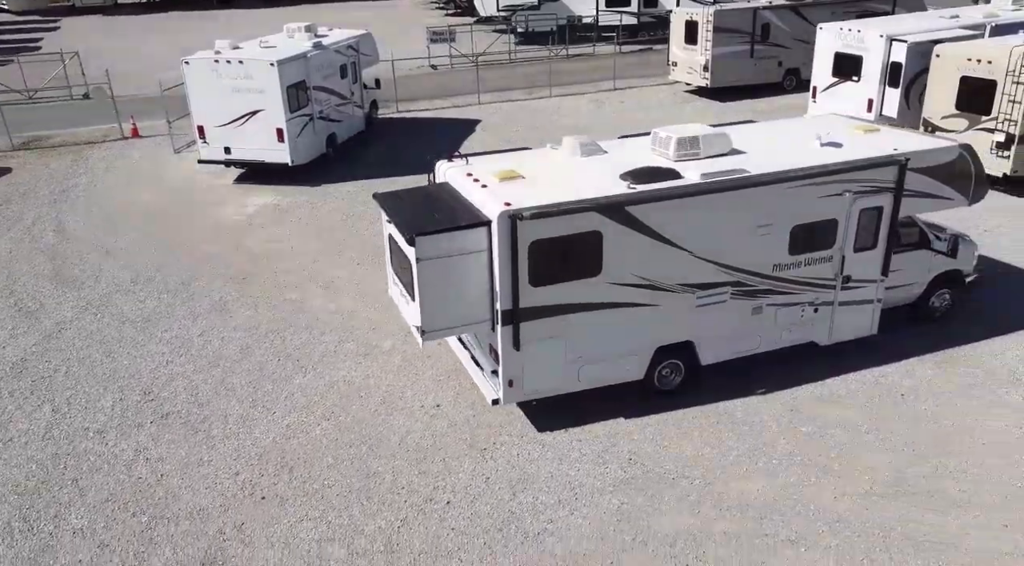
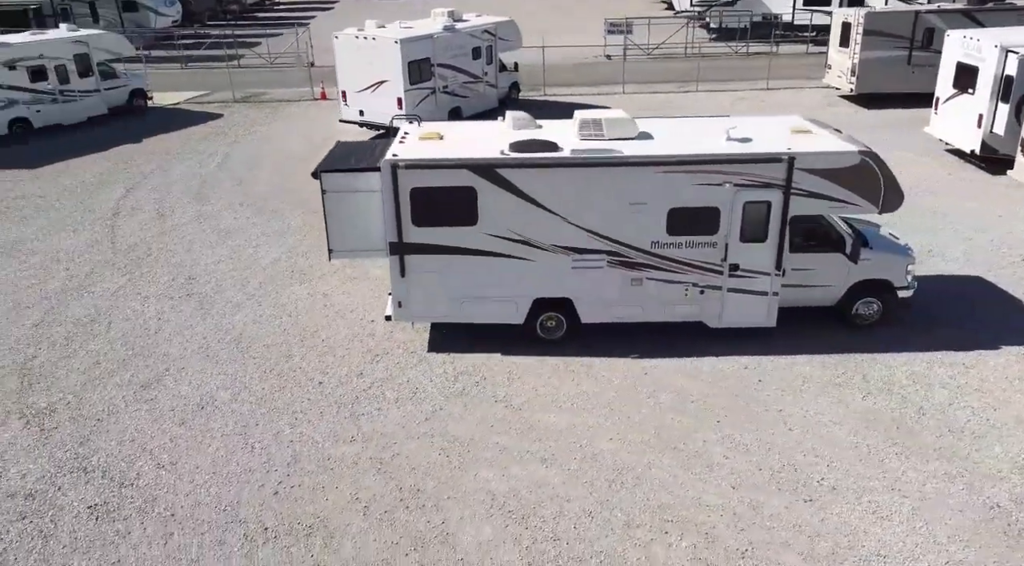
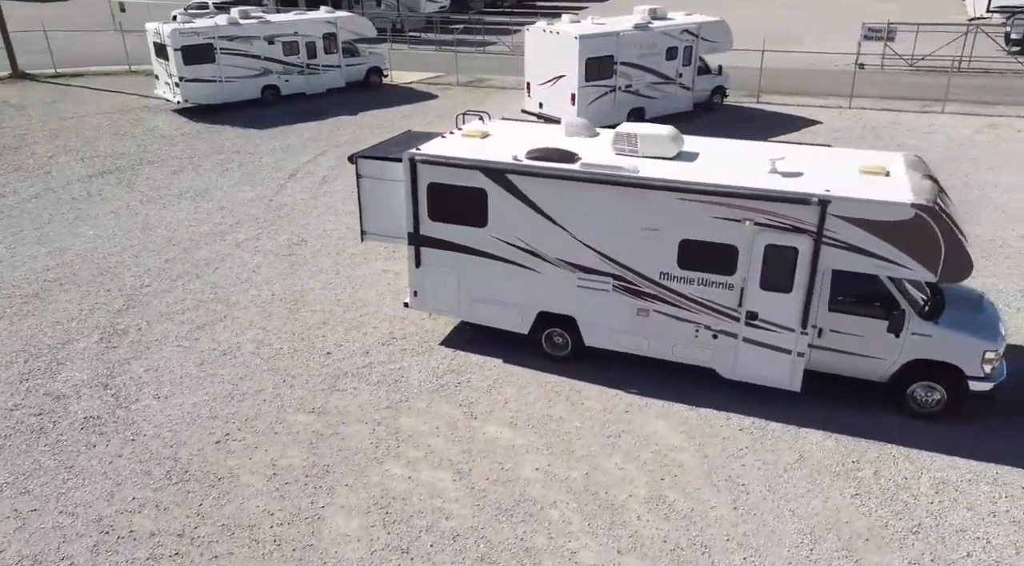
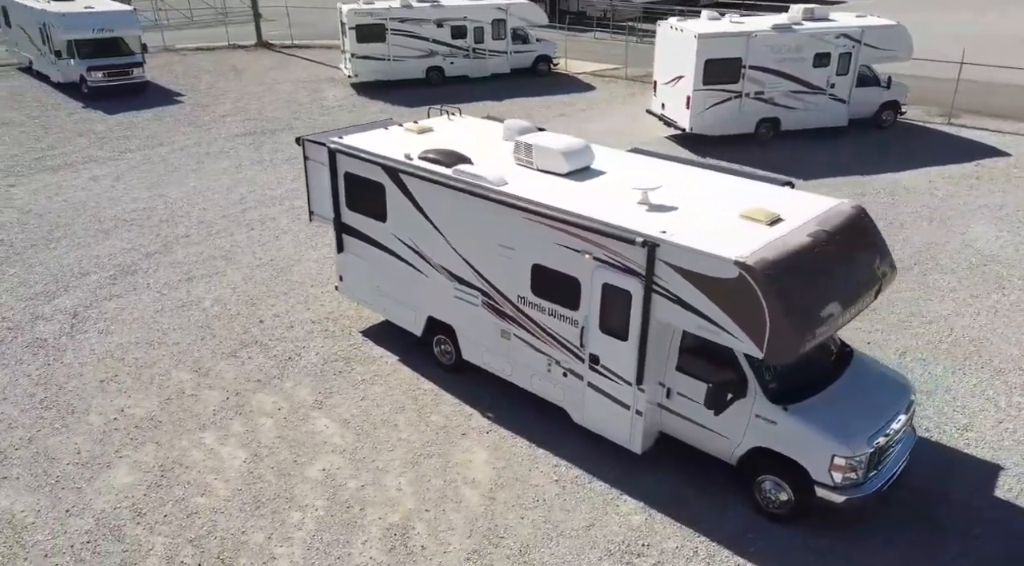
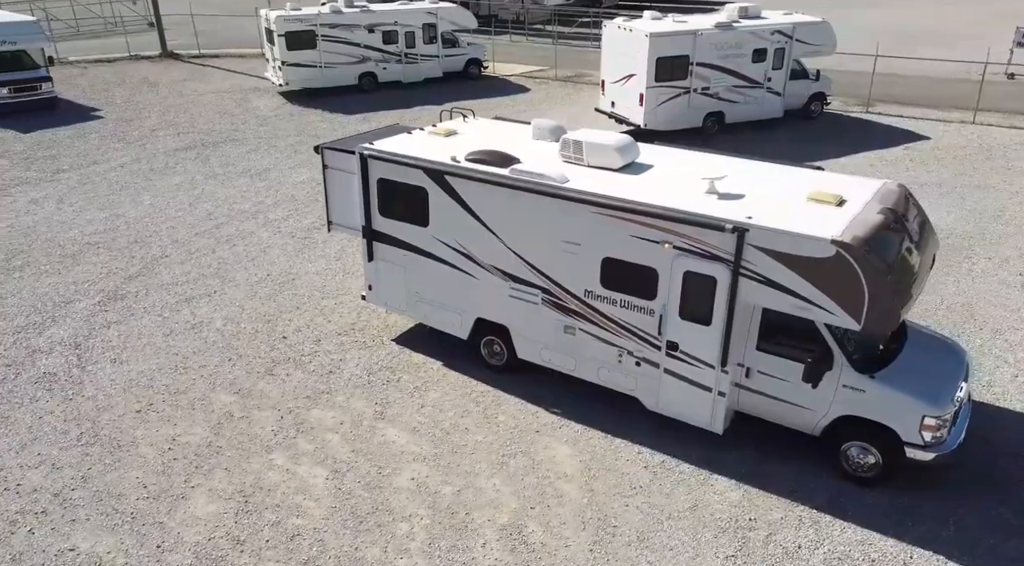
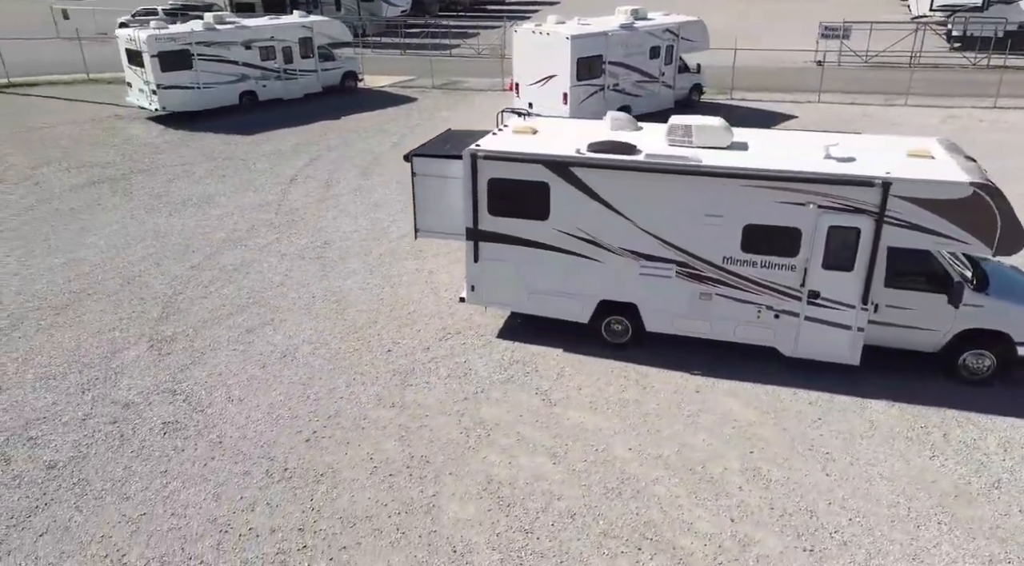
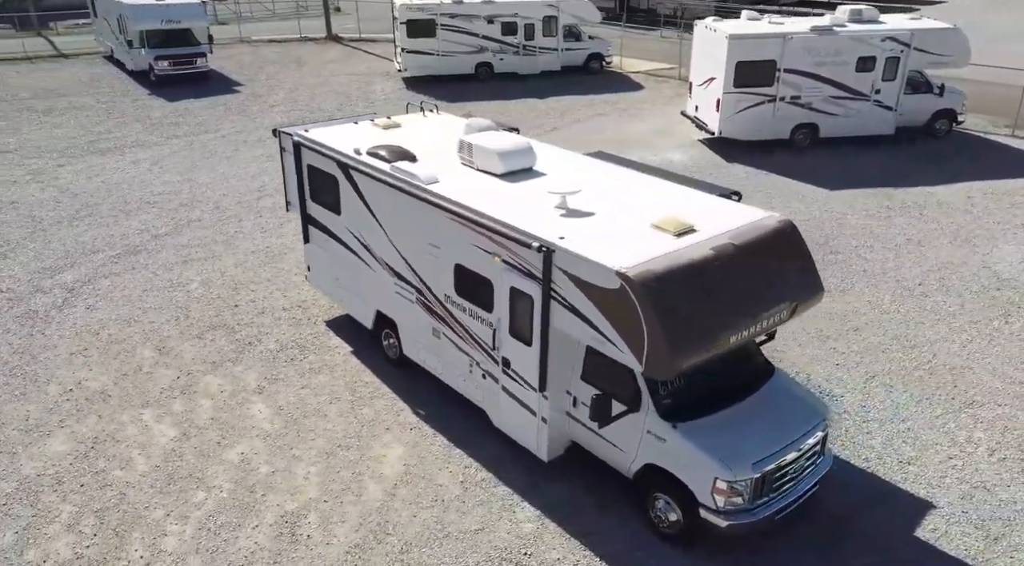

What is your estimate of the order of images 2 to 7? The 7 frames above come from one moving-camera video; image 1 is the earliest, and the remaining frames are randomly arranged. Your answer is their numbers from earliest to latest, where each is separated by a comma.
2, 6, 3, 5, 4, 7
